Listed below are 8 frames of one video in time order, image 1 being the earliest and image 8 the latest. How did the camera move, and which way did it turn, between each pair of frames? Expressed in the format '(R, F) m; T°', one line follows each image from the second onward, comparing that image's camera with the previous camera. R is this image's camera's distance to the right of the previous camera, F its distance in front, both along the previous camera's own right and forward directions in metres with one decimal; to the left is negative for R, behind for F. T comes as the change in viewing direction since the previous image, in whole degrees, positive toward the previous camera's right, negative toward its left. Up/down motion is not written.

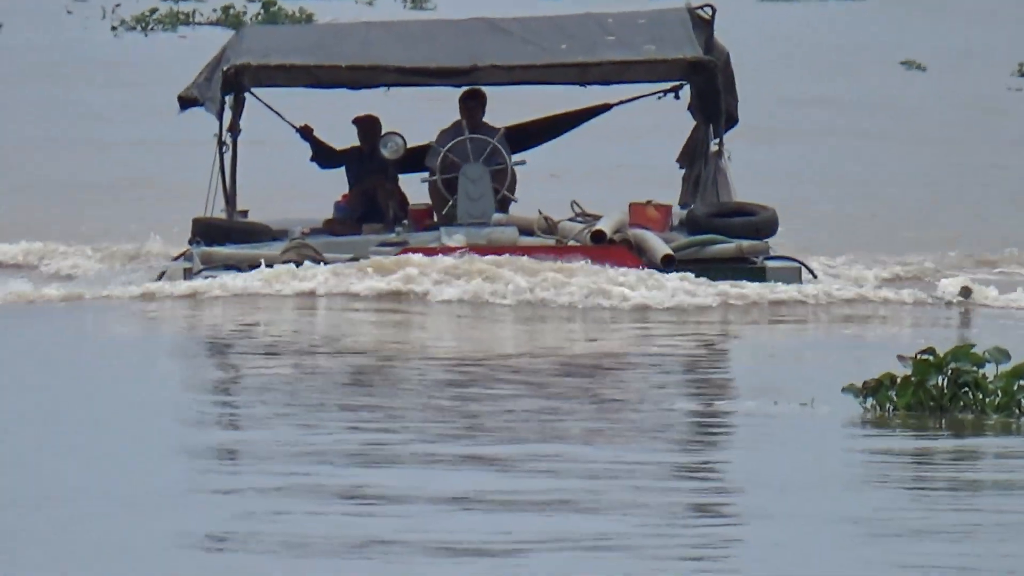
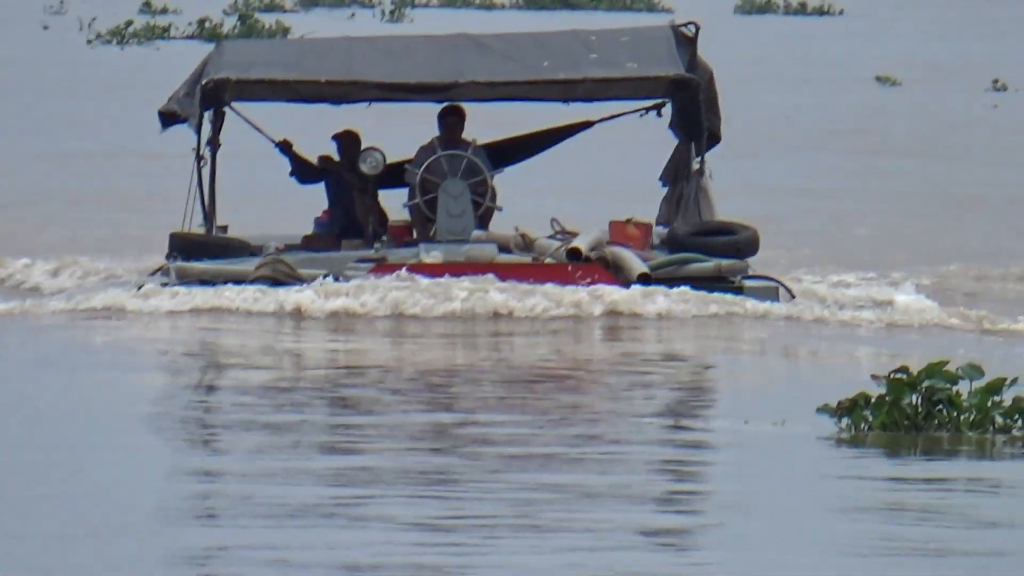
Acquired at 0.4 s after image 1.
(+0.2, +0.1) m; 0°
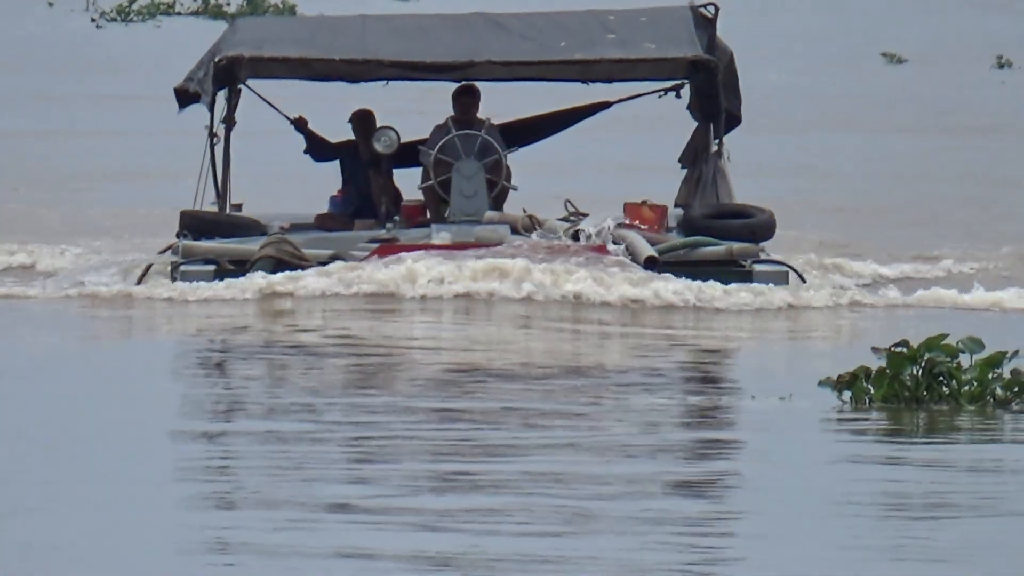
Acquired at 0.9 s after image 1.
(+0.4, +0.2) m; -1°
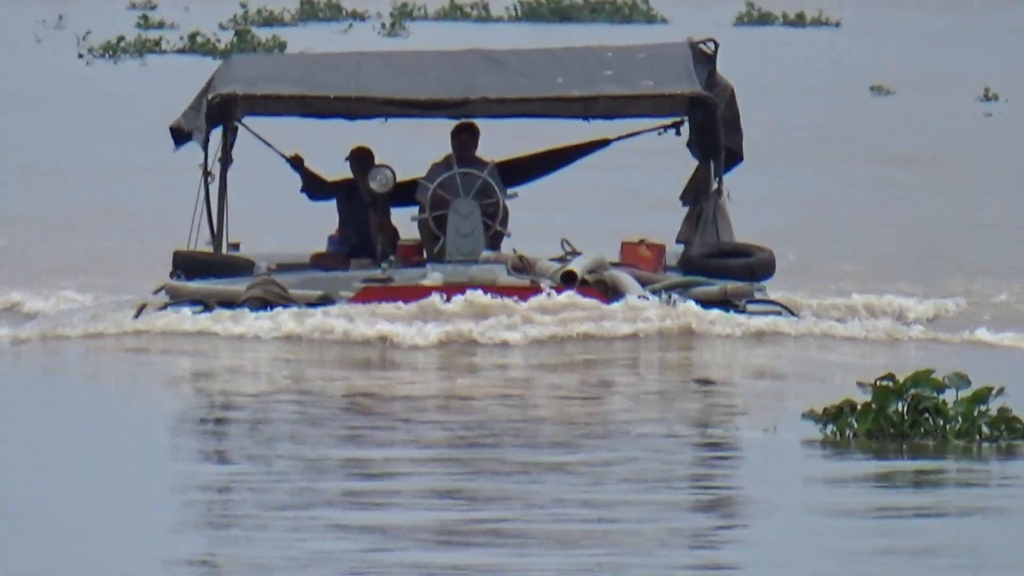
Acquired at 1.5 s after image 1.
(+0.2, +0.2) m; -1°
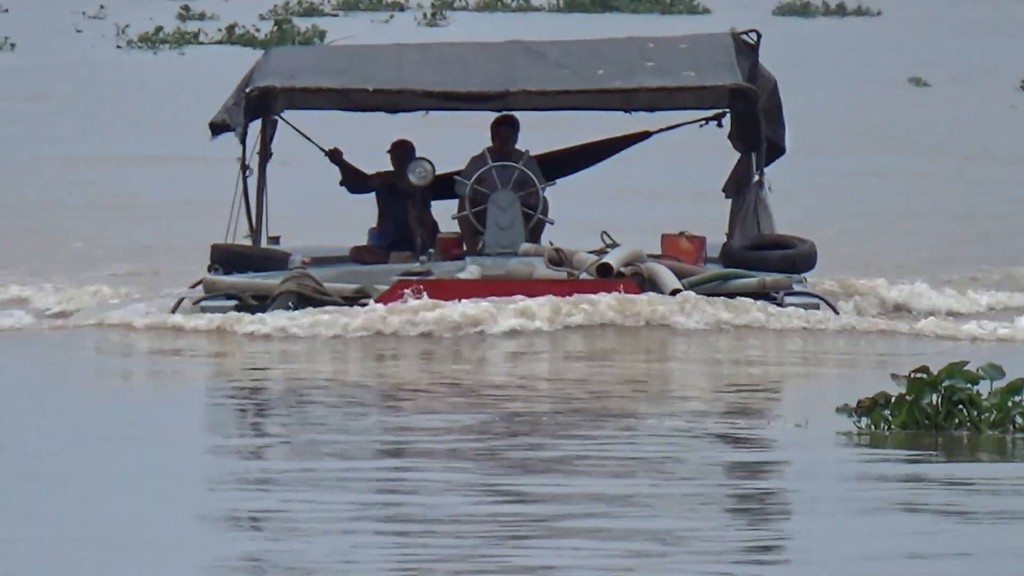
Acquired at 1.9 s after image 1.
(0.0, +0.1) m; 0°
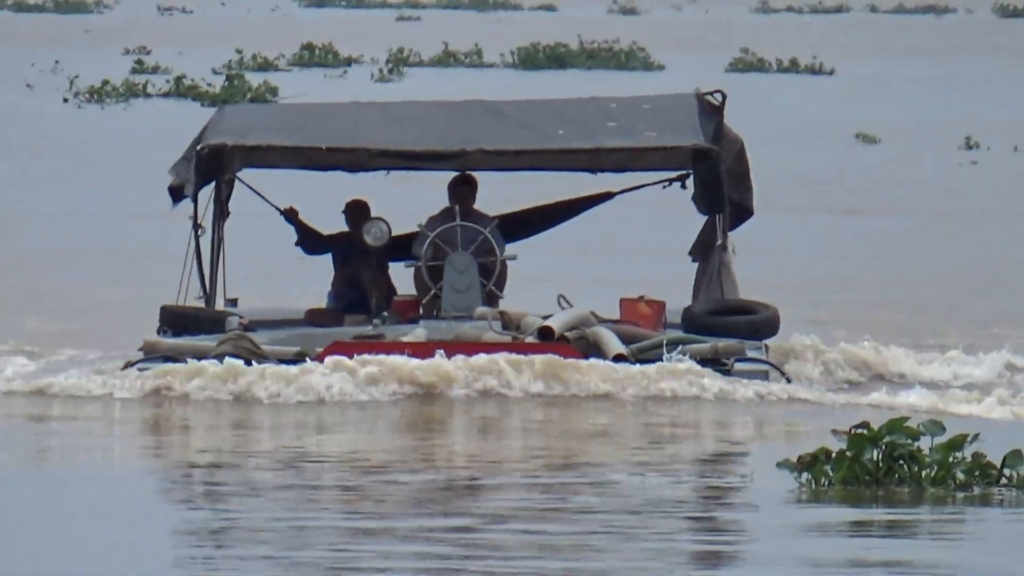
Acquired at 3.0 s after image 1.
(0.0, +0.4) m; +1°
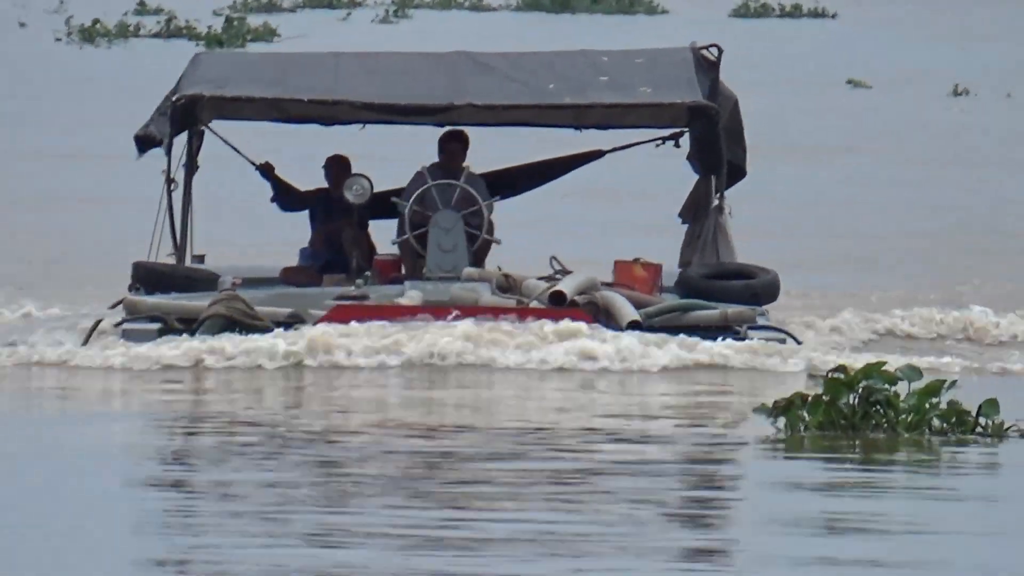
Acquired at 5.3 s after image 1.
(+0.1, +0.8) m; 0°
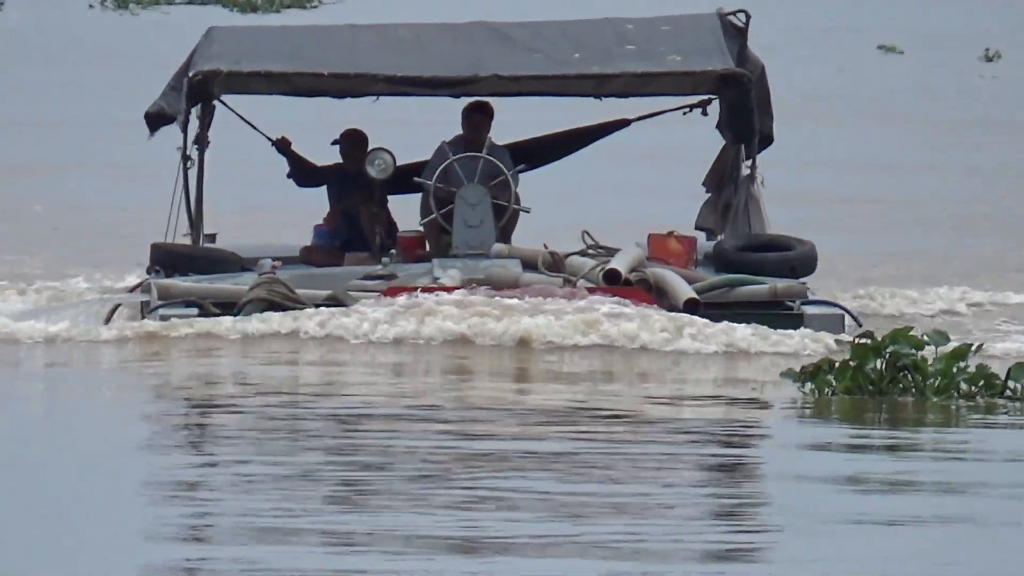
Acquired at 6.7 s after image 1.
(+0.1, +0.5) m; -1°
